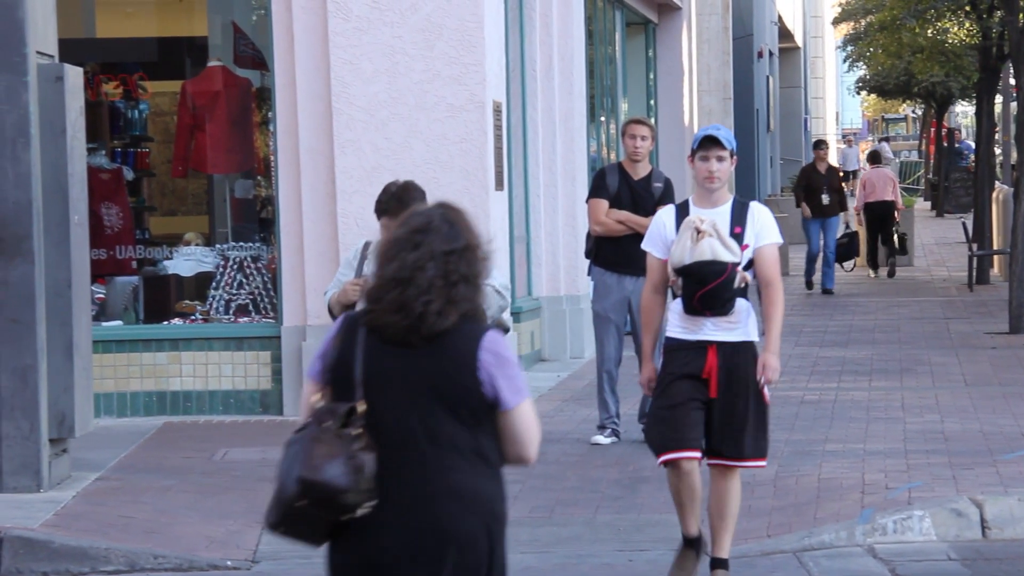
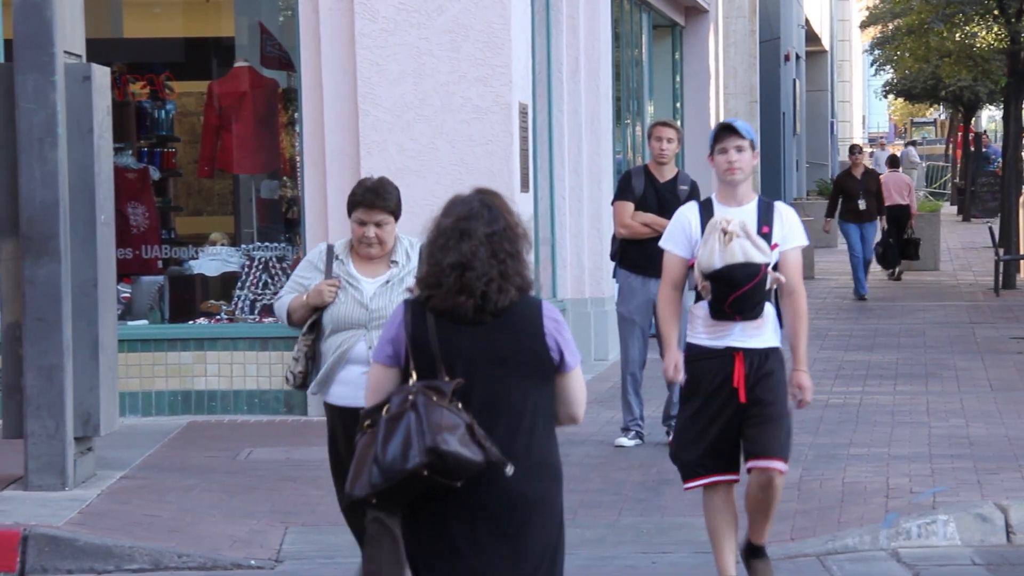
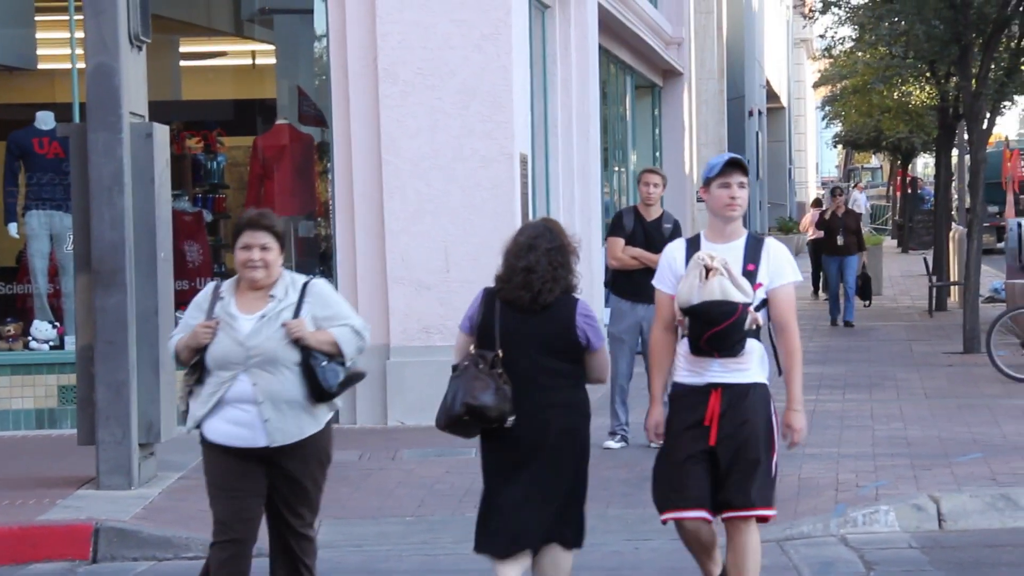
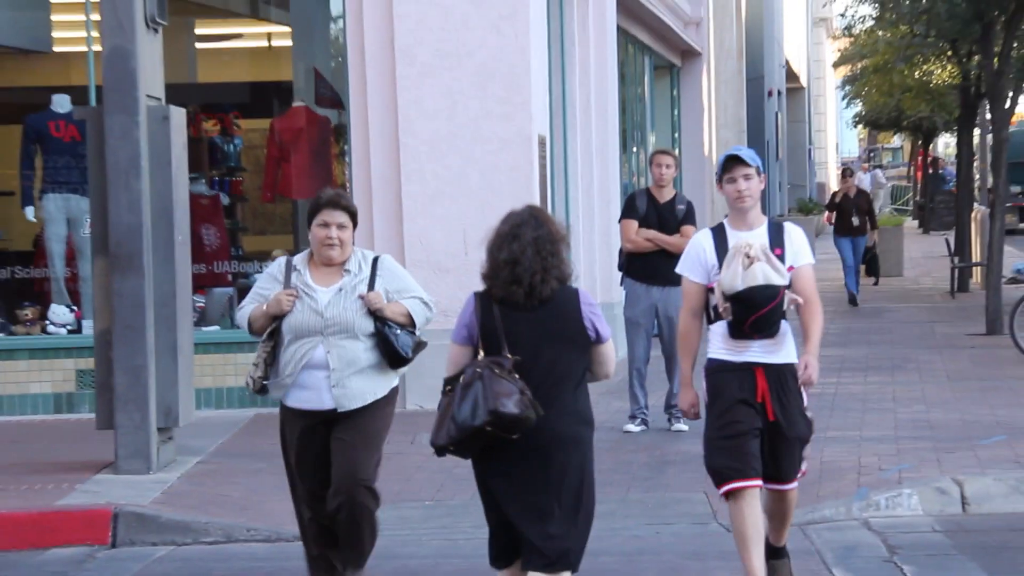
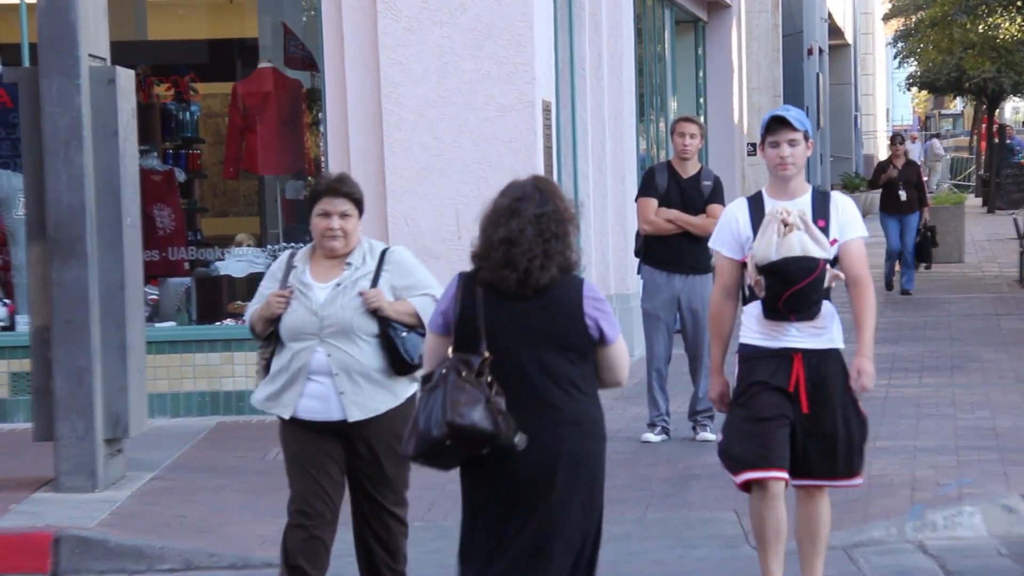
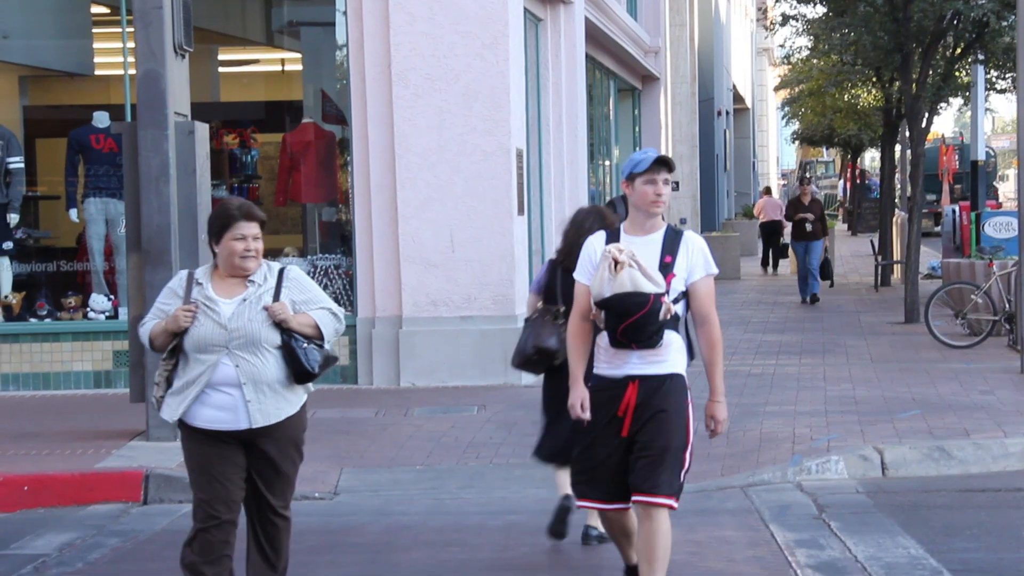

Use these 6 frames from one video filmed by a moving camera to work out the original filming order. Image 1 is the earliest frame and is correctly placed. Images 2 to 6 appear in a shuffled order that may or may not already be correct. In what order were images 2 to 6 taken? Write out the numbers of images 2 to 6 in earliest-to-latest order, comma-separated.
2, 5, 4, 3, 6
